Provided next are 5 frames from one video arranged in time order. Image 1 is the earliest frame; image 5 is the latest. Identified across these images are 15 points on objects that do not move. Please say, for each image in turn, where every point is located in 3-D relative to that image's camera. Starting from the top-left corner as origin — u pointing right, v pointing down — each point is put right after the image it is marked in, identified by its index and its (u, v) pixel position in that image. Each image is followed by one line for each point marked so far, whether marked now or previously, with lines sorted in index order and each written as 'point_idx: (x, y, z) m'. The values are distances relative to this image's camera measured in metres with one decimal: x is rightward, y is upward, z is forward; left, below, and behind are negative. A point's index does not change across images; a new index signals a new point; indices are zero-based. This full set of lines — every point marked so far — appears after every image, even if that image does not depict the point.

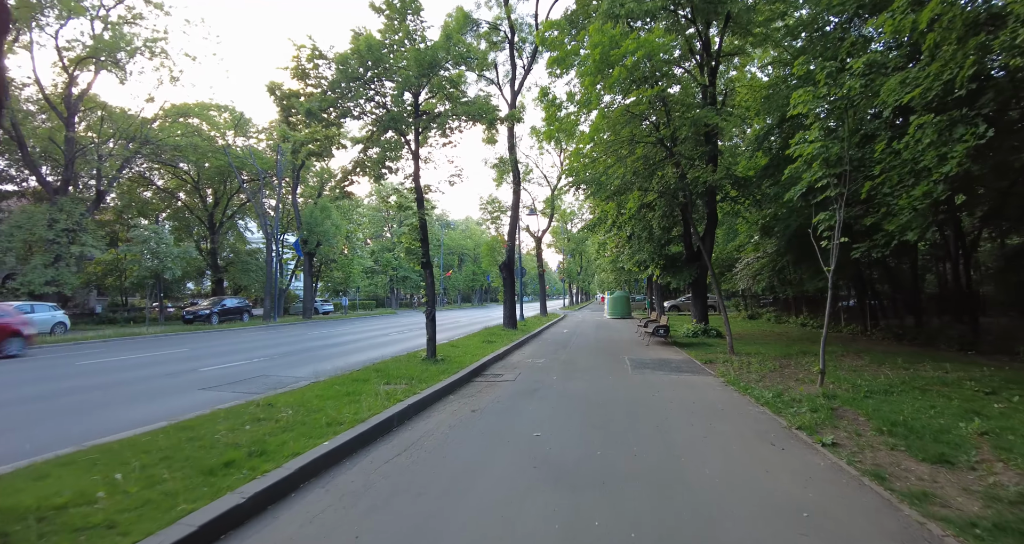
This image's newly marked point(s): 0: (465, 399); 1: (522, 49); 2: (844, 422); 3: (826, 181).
0: (-0.7, -2.0, +6.8) m
1: (+0.4, +8.8, +17.9) m
2: (+3.8, -1.7, +5.3) m
3: (+5.1, +1.5, +7.4) m
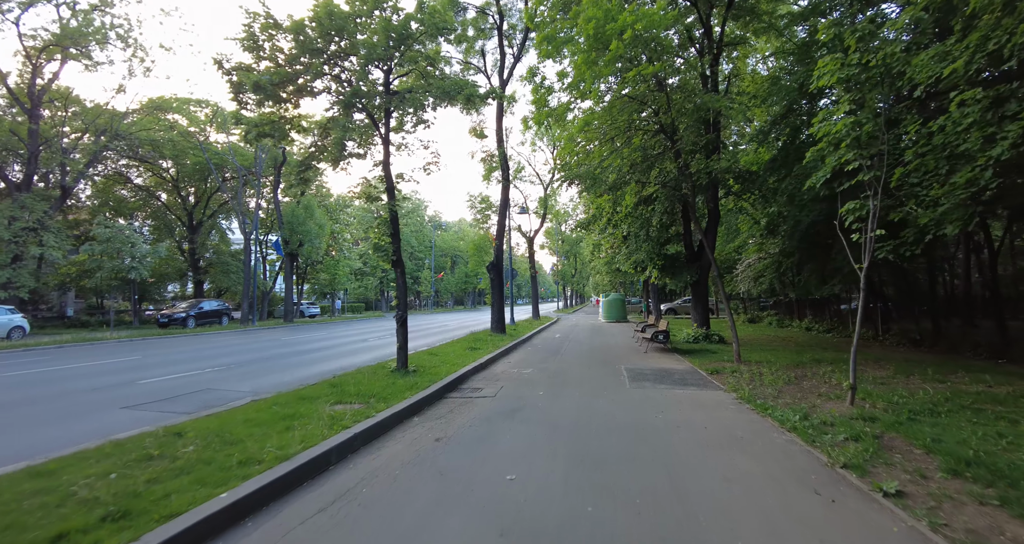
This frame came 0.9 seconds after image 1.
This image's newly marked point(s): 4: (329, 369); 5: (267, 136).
0: (-1.0, -1.9, +5.7) m
1: (0.0, +8.7, +16.9) m
2: (+3.5, -1.7, +4.2) m
3: (+4.8, +1.5, +6.4) m
4: (-4.4, -2.4, +11.1) m
5: (-4.7, +2.6, +8.7) m
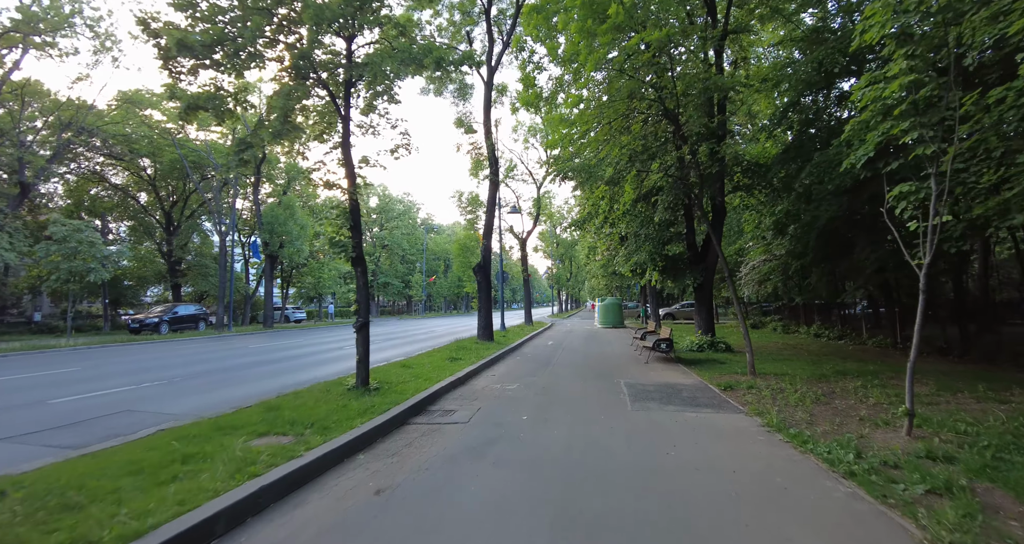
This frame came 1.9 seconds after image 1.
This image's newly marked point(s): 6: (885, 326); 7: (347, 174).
0: (-1.3, -1.9, +4.4) m
1: (-0.4, +8.6, +15.7) m
2: (+3.3, -1.6, +2.9) m
3: (+4.5, +1.5, +5.2) m
4: (-4.8, -2.4, +9.8) m
5: (-5.0, +2.6, +7.5) m
6: (+12.1, -1.7, +14.8) m
7: (-2.7, +1.6, +7.5) m
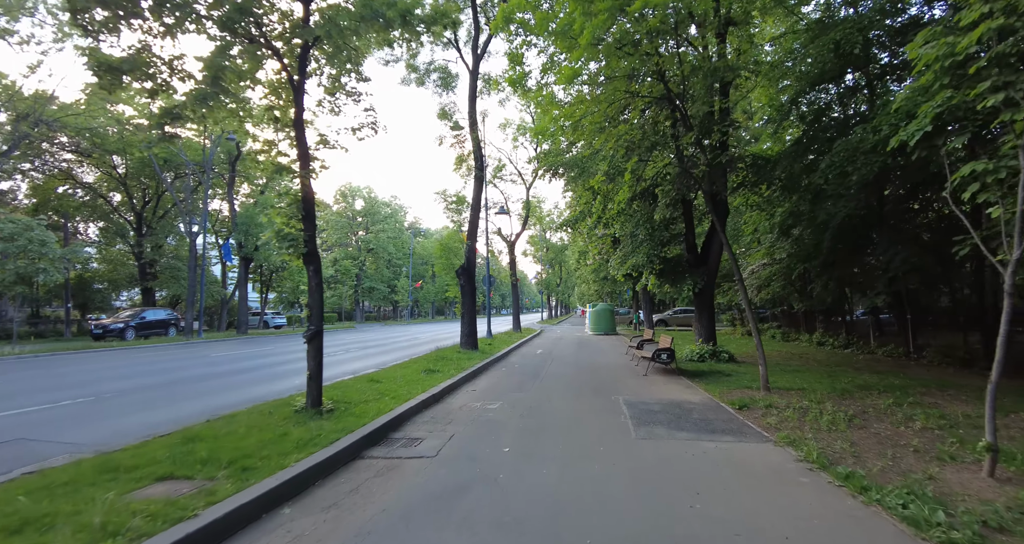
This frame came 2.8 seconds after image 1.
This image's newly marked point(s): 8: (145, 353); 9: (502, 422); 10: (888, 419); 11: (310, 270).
0: (-1.5, -1.8, +3.3) m
1: (-0.8, +8.5, +14.7) m
2: (+3.1, -1.6, +1.9) m
3: (+4.3, +1.5, +4.2) m
4: (-5.1, -2.4, +8.6) m
5: (-5.3, +2.7, +6.3) m
6: (+11.6, -1.8, +13.9) m
7: (-3.0, +1.6, +6.3) m
8: (-15.4, -3.4, +19.2) m
9: (-0.1, -2.0, +6.1) m
10: (+4.9, -1.9, +5.9) m
11: (-2.7, 0.0, +6.2) m
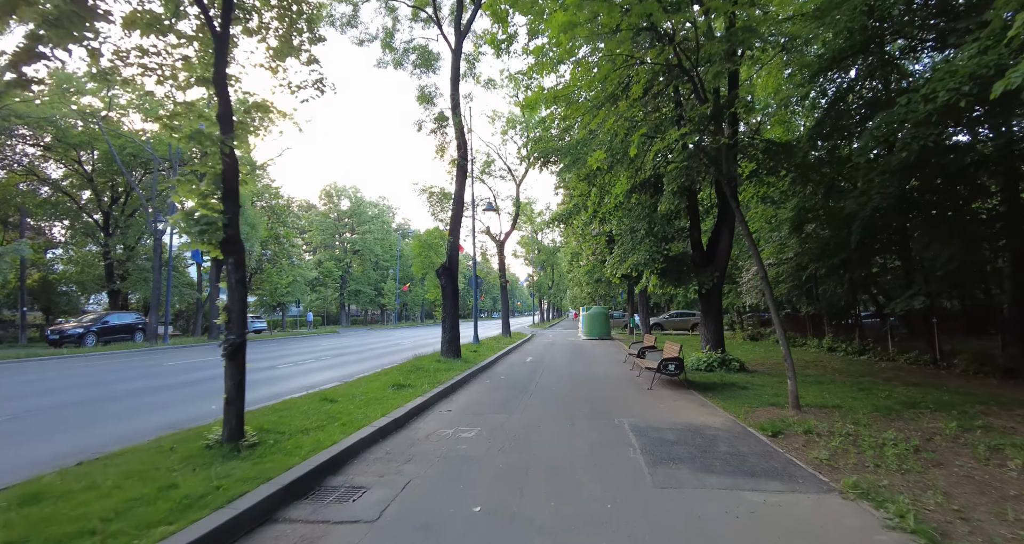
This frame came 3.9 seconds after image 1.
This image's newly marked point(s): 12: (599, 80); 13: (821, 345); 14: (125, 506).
0: (-1.7, -1.7, +1.9) m
1: (-1.2, +8.6, +13.4) m
2: (+2.9, -1.5, +0.6) m
3: (+4.1, +1.6, +2.9) m
4: (-5.4, -2.4, +7.1) m
5: (-5.5, +2.7, +4.9) m
6: (+11.3, -1.8, +12.8) m
7: (-3.2, +1.7, +5.0) m
8: (-15.9, -3.4, +17.5) m
9: (-0.4, -1.9, +4.7) m
10: (+4.7, -1.8, +4.7) m
11: (-3.0, +0.1, +4.8) m
12: (+1.7, +3.8, +9.0) m
13: (+11.1, -2.6, +16.5) m
14: (-2.7, -1.6, +3.2) m
